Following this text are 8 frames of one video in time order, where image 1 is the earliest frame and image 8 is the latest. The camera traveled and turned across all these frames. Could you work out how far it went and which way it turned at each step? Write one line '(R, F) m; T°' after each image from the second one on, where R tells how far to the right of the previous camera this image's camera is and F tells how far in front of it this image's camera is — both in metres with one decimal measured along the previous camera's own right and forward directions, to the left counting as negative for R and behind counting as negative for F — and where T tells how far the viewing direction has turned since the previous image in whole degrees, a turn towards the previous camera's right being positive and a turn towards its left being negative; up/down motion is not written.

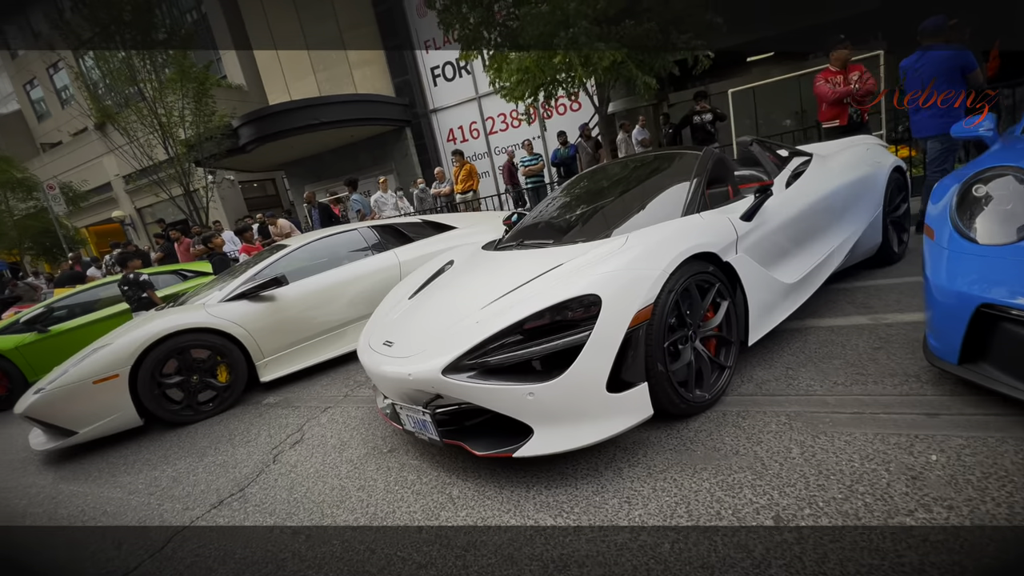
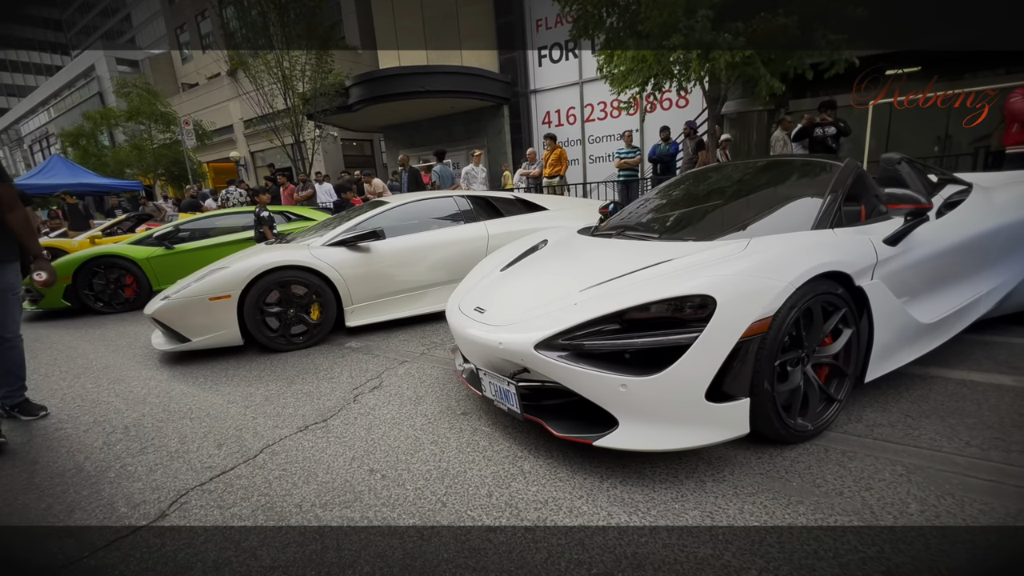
(-0.2, 0.0) m; -8°
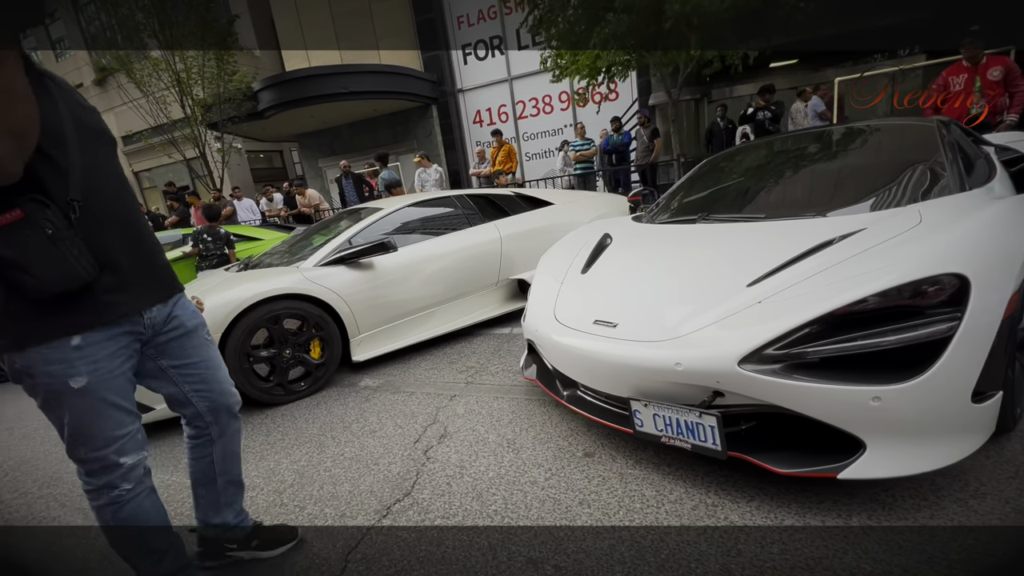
(-0.9, +0.6) m; +10°
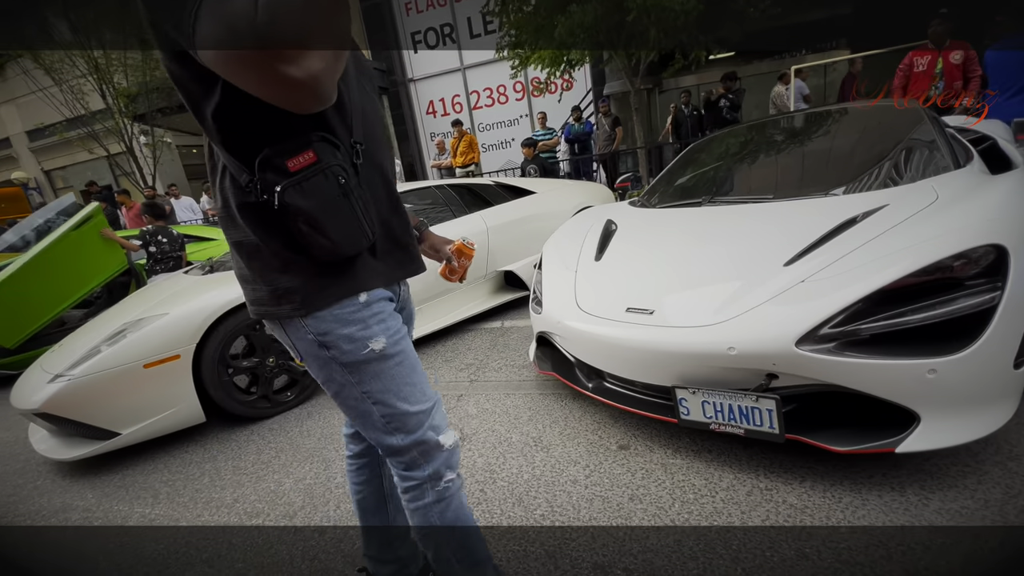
(-0.3, +0.1) m; +6°
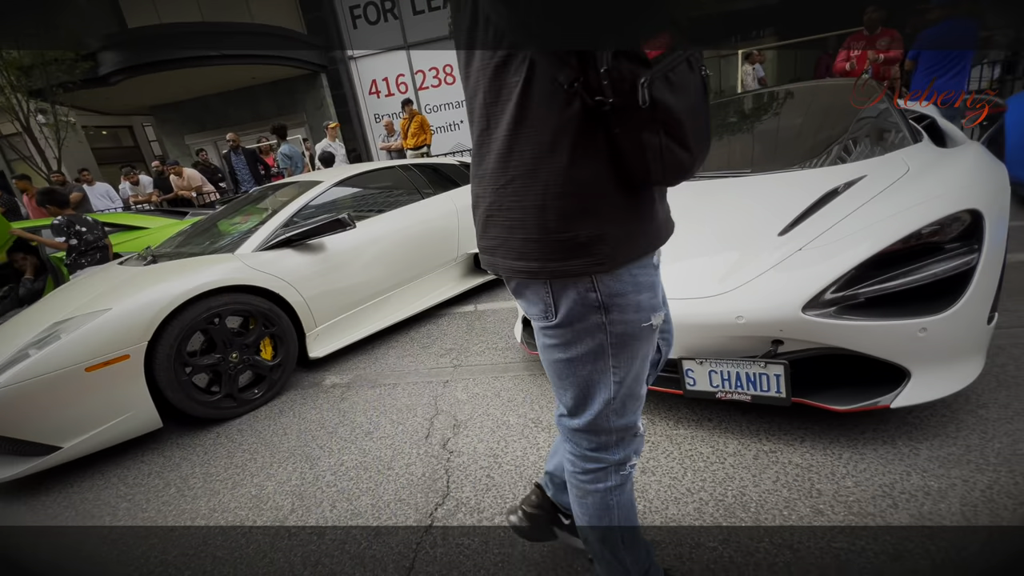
(-0.2, +0.1) m; +7°
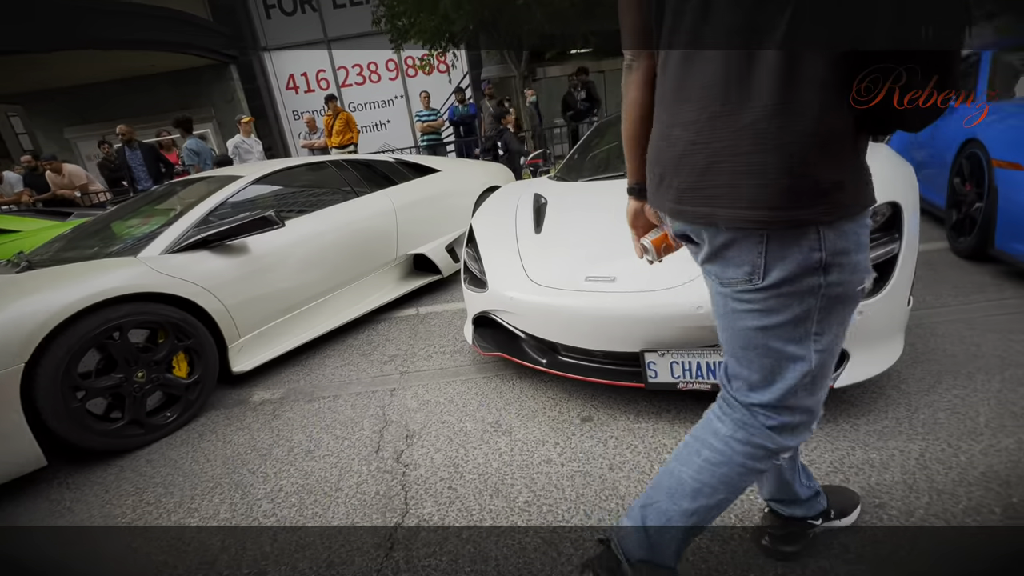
(-0.1, +0.1) m; +9°
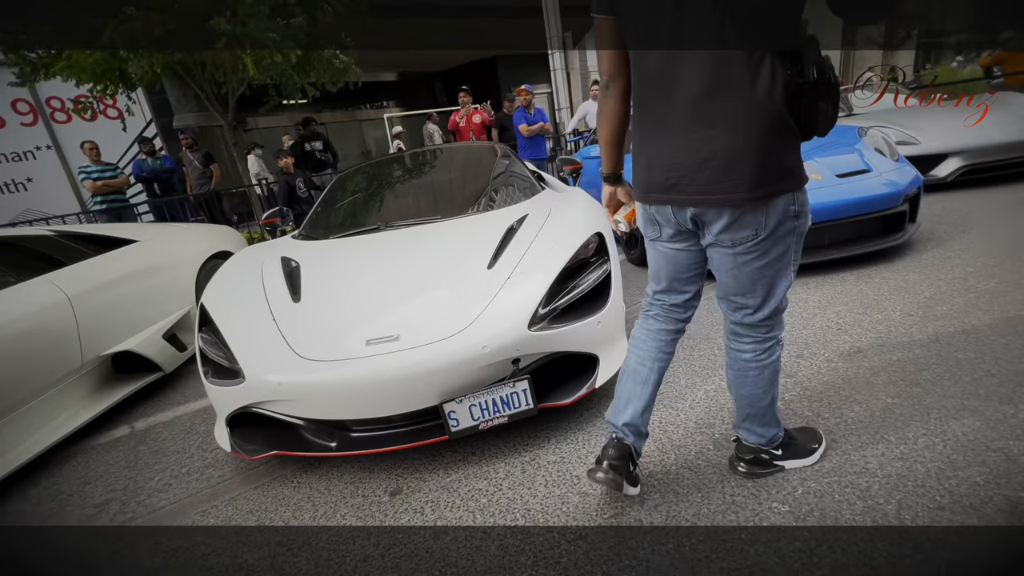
(-0.1, +0.1) m; +30°
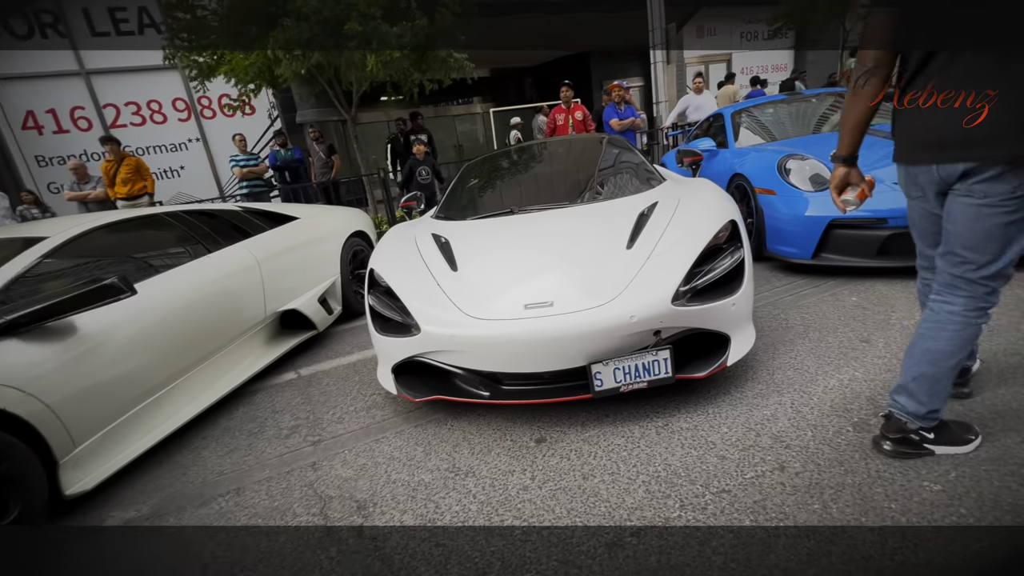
(-0.3, -0.2) m; -9°
